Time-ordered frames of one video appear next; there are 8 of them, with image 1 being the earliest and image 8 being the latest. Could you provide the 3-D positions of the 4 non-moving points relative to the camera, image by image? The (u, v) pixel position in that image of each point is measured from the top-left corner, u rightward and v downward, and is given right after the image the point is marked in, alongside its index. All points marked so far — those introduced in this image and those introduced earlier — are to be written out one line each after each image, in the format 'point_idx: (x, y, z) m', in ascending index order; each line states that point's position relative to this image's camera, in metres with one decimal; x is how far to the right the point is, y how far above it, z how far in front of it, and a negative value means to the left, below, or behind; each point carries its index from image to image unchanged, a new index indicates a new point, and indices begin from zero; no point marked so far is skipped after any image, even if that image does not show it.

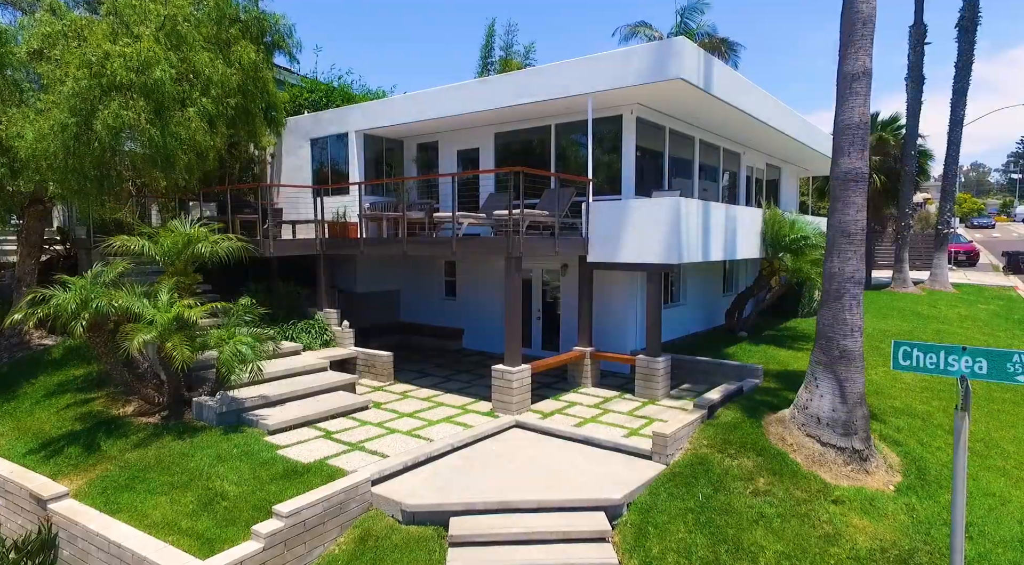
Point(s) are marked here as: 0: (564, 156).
0: (+0.9, +2.1, +11.5) m
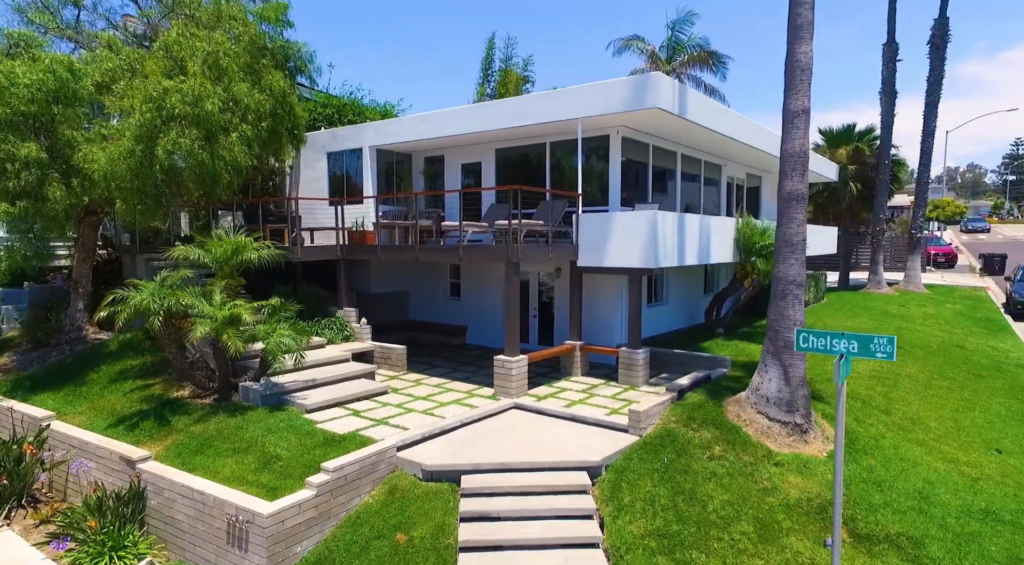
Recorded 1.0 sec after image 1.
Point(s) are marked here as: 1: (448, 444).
0: (+0.9, +2.1, +12.9) m
1: (-0.7, -1.9, +8.0) m
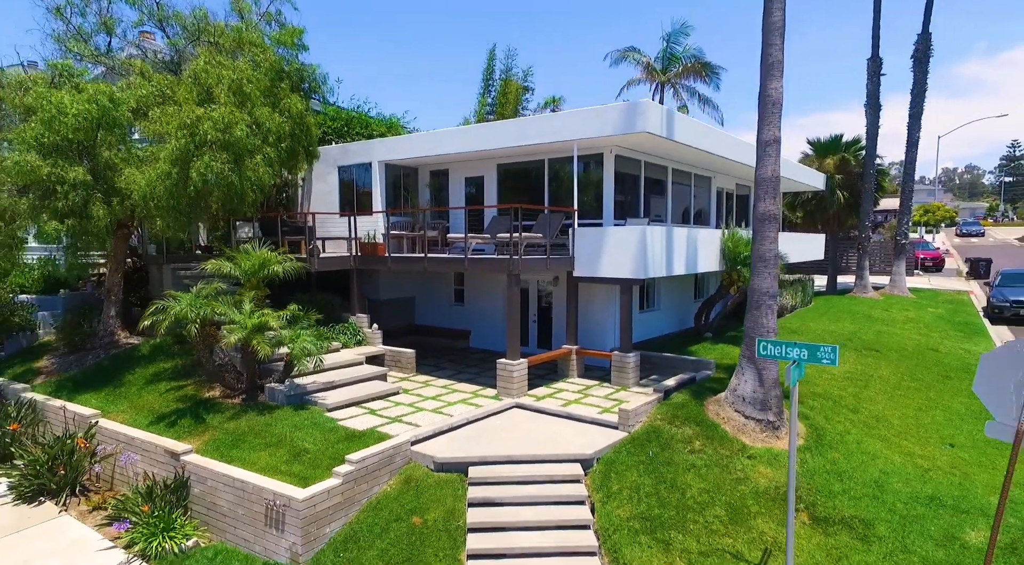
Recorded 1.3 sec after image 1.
0: (+0.9, +2.0, +13.8) m
1: (-0.7, -2.0, +8.9) m
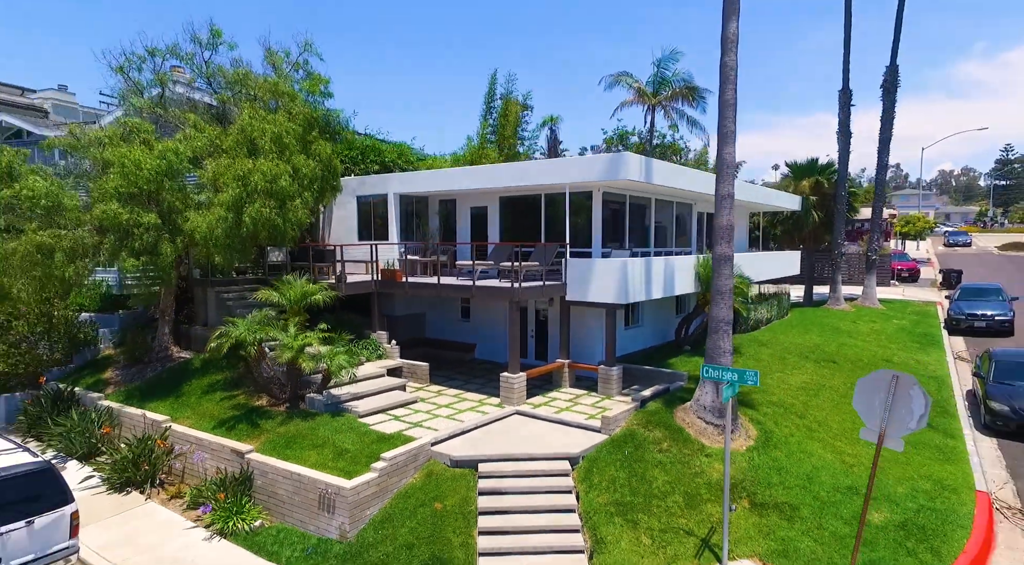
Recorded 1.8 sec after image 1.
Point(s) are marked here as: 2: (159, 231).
0: (+0.9, +1.5, +15.7) m
1: (-0.7, -2.5, +10.8) m
2: (-6.3, +0.9, +12.2) m
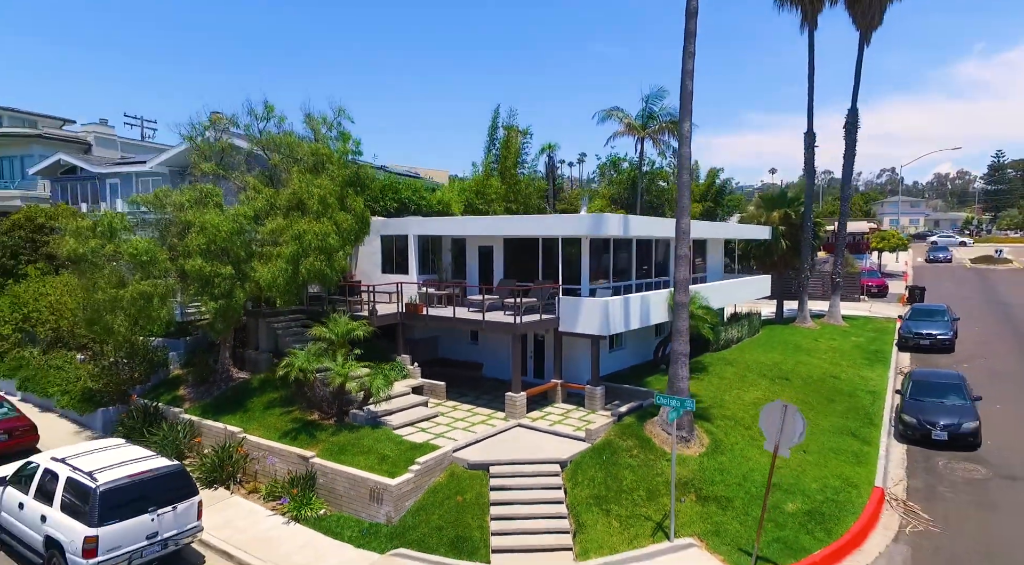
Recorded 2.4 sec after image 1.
0: (+1.0, +0.6, +18.7) m
1: (-0.6, -3.4, +13.8) m
2: (-6.2, +0.1, +15.2) m
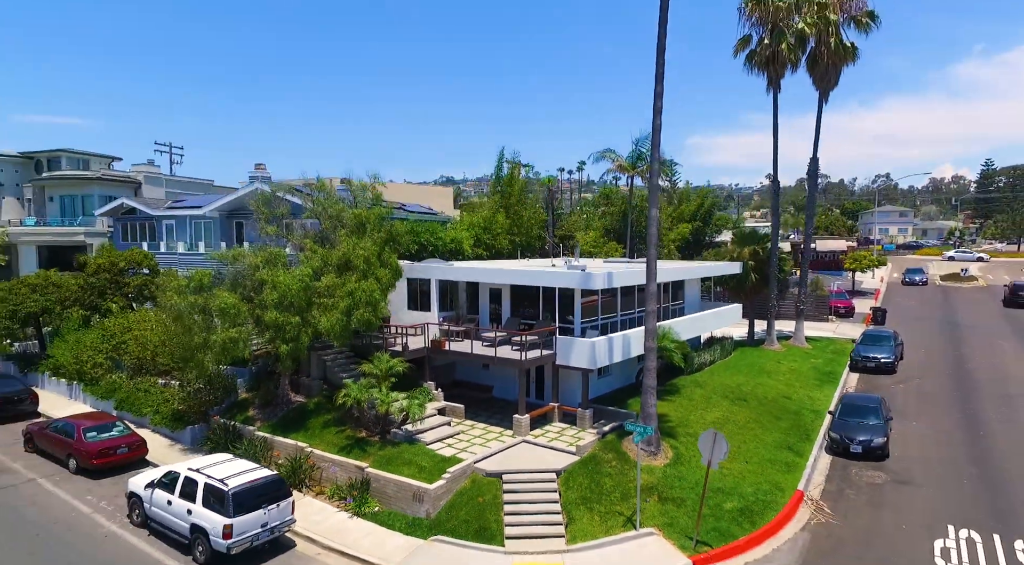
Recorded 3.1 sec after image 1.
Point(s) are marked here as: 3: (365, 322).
0: (+1.1, -0.7, +22.8) m
1: (-0.5, -4.6, +17.9) m
2: (-6.0, -1.2, +19.2) m
3: (-4.2, -1.2, +19.8) m
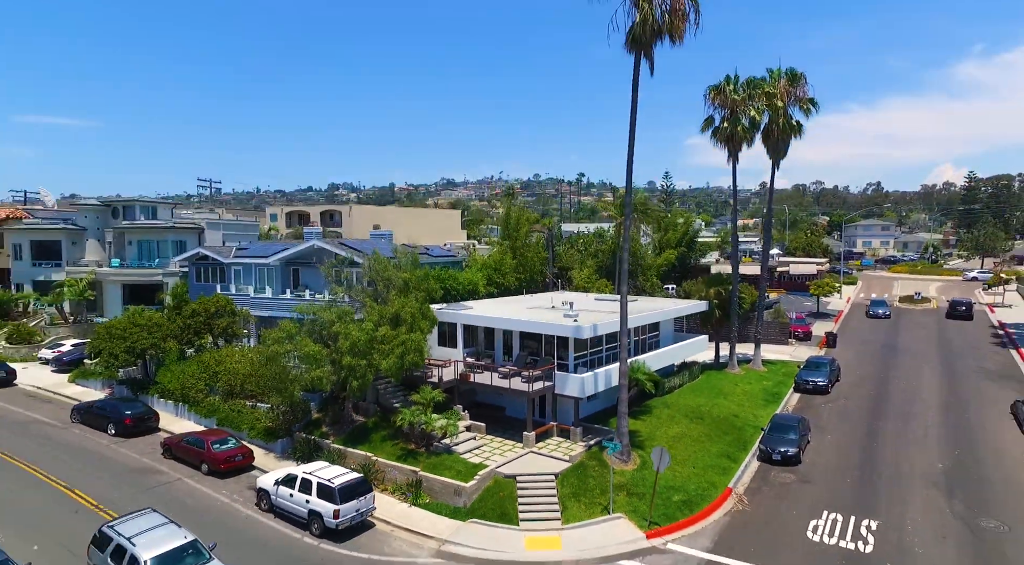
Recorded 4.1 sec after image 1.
0: (+1.5, -2.6, +29.6) m
1: (-0.1, -6.6, +24.7) m
2: (-5.6, -3.2, +26.0) m
3: (-3.8, -3.1, +26.6) m
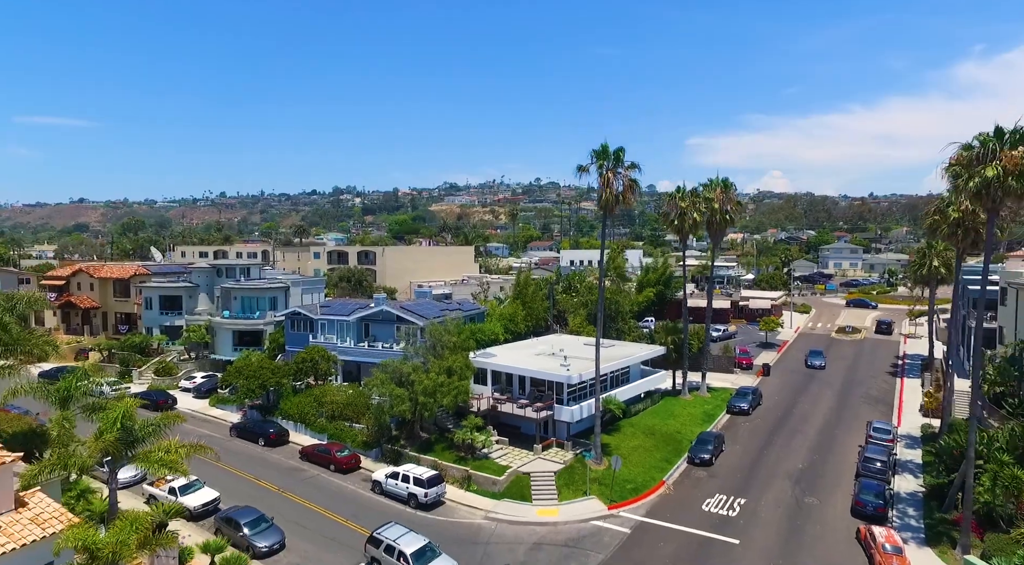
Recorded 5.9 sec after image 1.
0: (+2.4, -6.5, +43.9) m
1: (+0.8, -10.5, +38.9) m
2: (-4.8, -7.1, +40.3) m
3: (-3.0, -7.0, +40.9) m
